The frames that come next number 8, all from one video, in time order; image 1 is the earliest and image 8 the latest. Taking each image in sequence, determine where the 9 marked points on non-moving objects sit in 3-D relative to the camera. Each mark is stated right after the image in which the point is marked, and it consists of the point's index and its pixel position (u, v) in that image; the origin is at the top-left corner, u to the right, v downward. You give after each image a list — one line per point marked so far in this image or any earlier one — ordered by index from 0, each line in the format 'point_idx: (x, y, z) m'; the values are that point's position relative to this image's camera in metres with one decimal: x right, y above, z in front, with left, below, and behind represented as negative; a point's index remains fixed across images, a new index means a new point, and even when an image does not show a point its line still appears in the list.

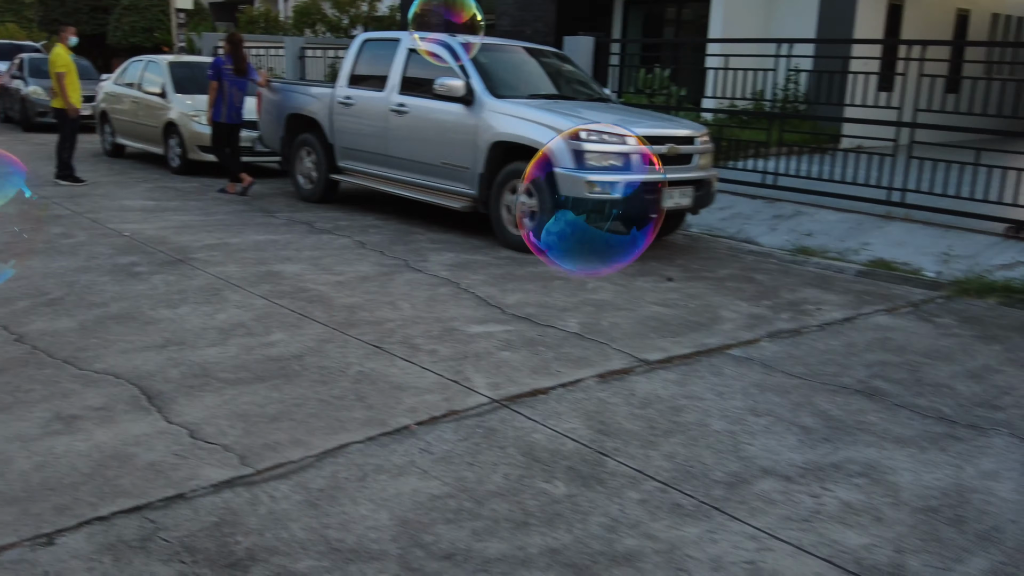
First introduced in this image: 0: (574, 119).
0: (+0.4, +1.3, +7.4) m
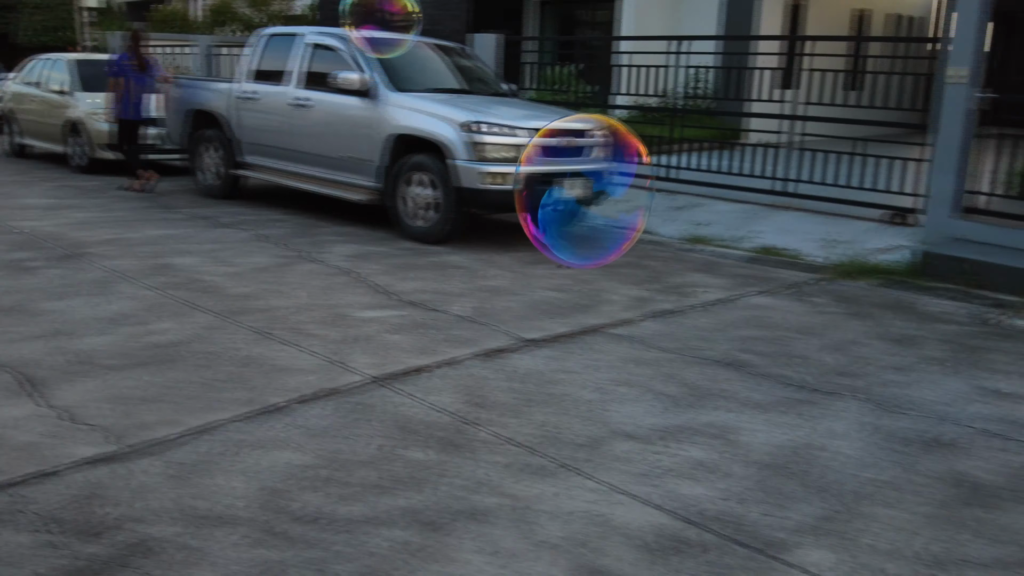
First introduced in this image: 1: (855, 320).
0: (-0.3, +1.4, +7.5) m
1: (+2.0, -0.2, +5.7) m
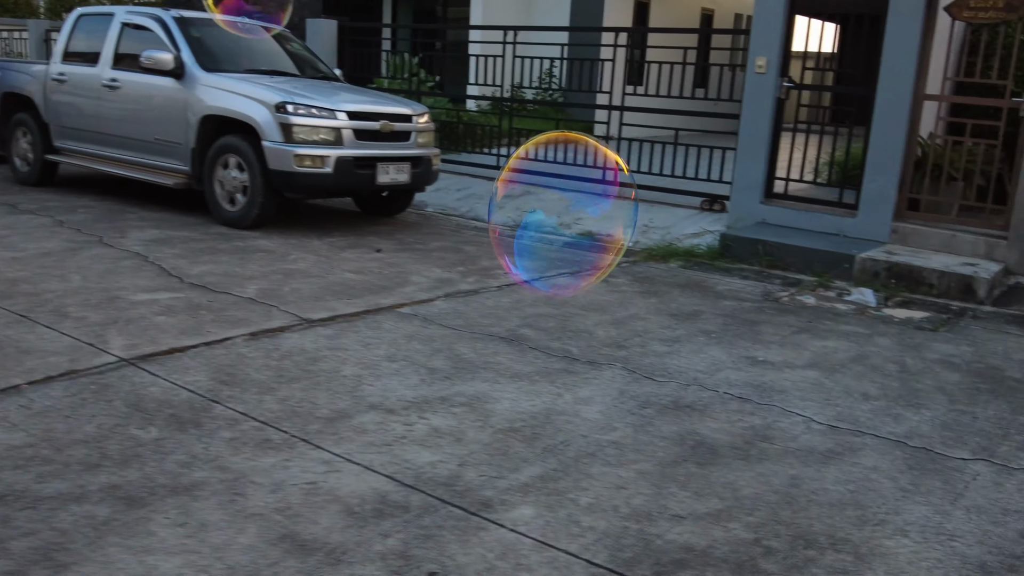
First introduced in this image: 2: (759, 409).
0: (-1.7, +1.5, +7.3) m
1: (+0.8, -0.1, +5.8) m
2: (+1.0, -0.5, +3.9) m
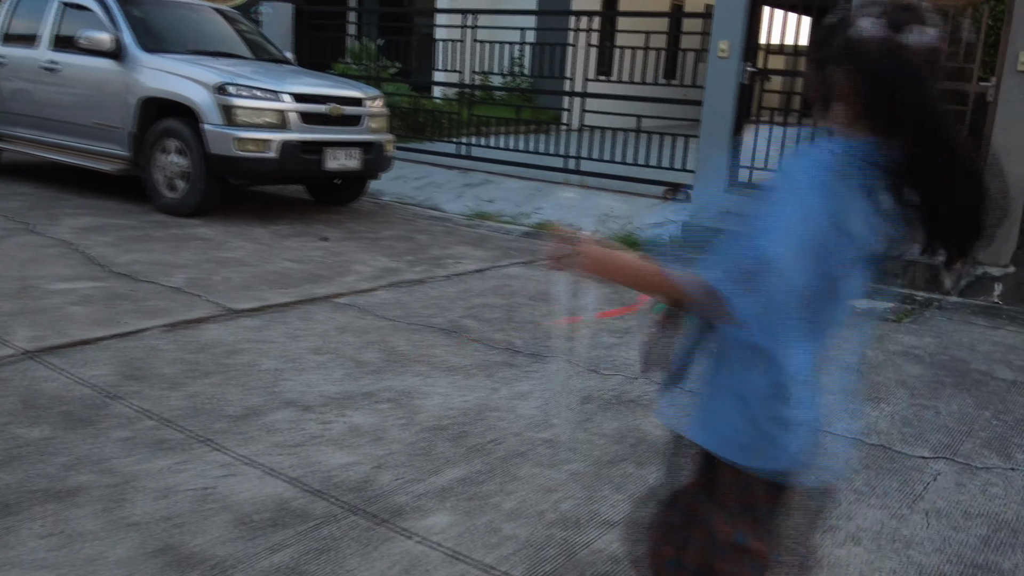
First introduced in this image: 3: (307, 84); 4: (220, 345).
0: (-2.1, +1.5, +7.0) m
1: (+0.5, 0.0, +5.6) m
2: (+0.7, -0.4, +3.6) m
3: (-1.5, +1.5, +7.2) m
4: (-1.2, -0.2, +4.0) m
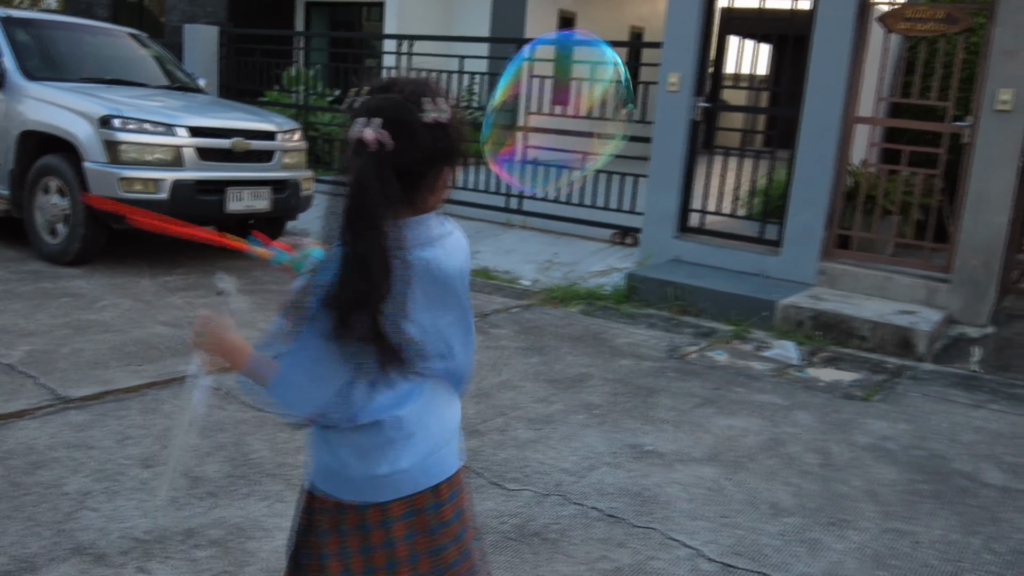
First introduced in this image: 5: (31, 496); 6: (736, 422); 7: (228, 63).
0: (-2.6, +1.2, +6.2) m
1: (+0.1, -0.4, +4.8) m
2: (+0.3, -0.7, +2.9) m
3: (-2.0, +1.1, +6.4) m
4: (-1.6, -0.5, +3.1) m
5: (-1.4, -0.6, +2.9) m
6: (+0.9, -0.6, +4.1) m
7: (-3.2, +2.5, +10.9) m
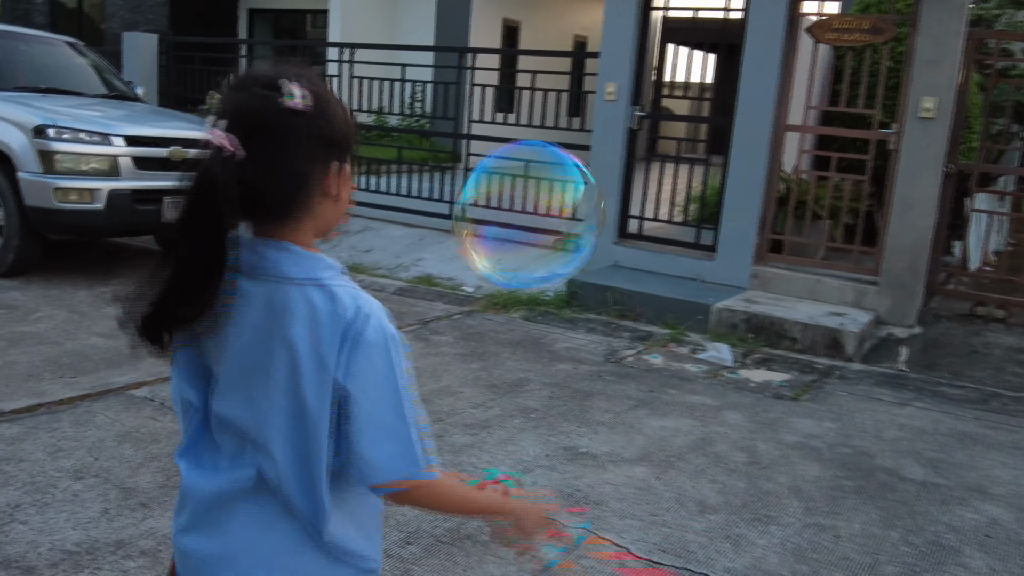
0: (-2.9, +1.1, +6.1) m
1: (-0.2, -0.4, +4.9) m
2: (+0.1, -0.8, +2.9) m
3: (-2.4, +1.1, +6.4) m
4: (-1.8, -0.6, +3.1) m
5: (-1.6, -0.6, +2.8) m
6: (+0.7, -0.6, +4.1) m
7: (-3.8, +2.4, +10.8) m
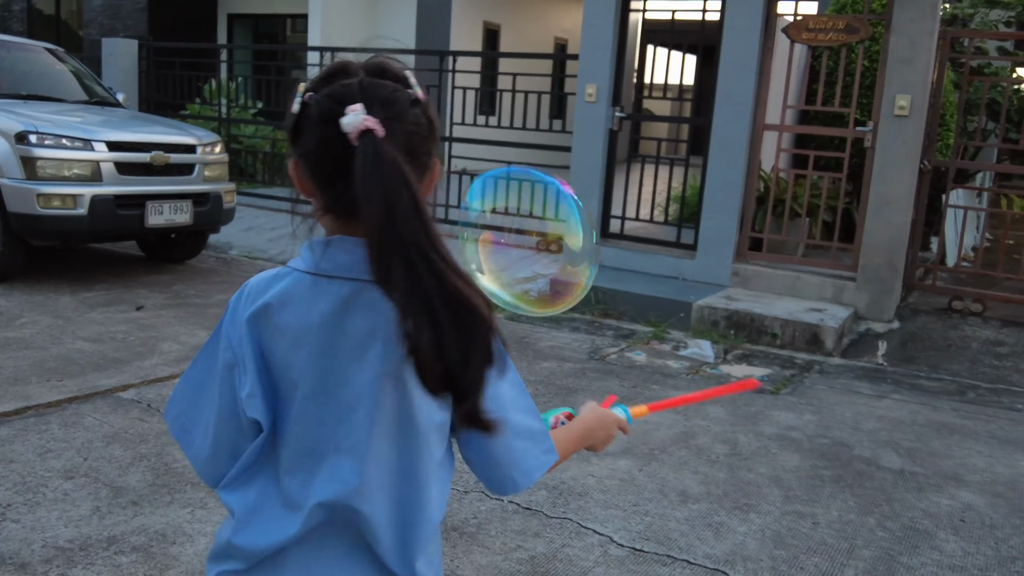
0: (-3.1, +1.1, +6.1) m
1: (-0.3, -0.4, +4.9) m
2: (+0.1, -0.7, +3.0) m
3: (-2.5, +1.0, +6.4) m
4: (-1.8, -0.6, +3.1) m
5: (-1.7, -0.7, +2.9) m
6: (+0.6, -0.6, +4.2) m
7: (-4.0, +2.3, +10.8) m
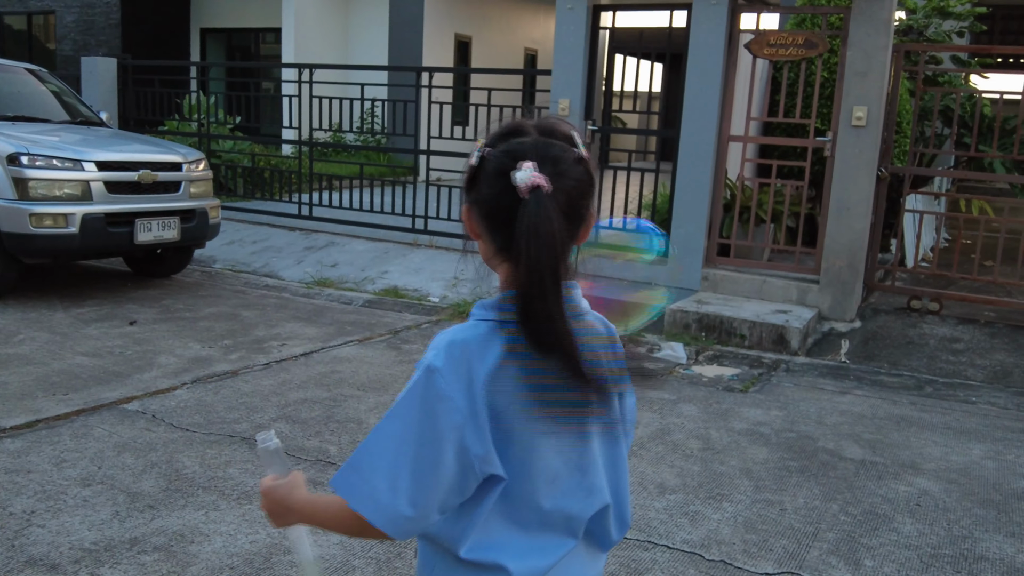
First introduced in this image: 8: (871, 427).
0: (-3.2, +0.9, +6.3) m
1: (-0.4, -0.4, +5.2) m
2: (+0.1, -0.8, +3.2) m
3: (-2.7, +0.9, +6.6) m
4: (-1.9, -0.7, +3.3) m
5: (-1.7, -0.7, +3.1) m
6: (+0.5, -0.6, +4.5) m
7: (-4.3, +2.2, +10.9) m
8: (+1.7, -0.6, +4.5) m
